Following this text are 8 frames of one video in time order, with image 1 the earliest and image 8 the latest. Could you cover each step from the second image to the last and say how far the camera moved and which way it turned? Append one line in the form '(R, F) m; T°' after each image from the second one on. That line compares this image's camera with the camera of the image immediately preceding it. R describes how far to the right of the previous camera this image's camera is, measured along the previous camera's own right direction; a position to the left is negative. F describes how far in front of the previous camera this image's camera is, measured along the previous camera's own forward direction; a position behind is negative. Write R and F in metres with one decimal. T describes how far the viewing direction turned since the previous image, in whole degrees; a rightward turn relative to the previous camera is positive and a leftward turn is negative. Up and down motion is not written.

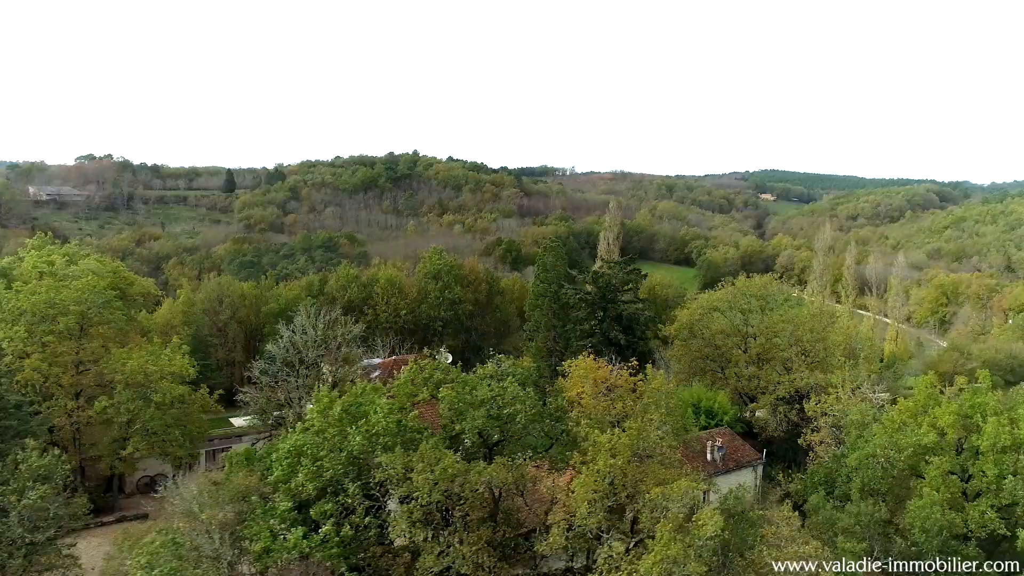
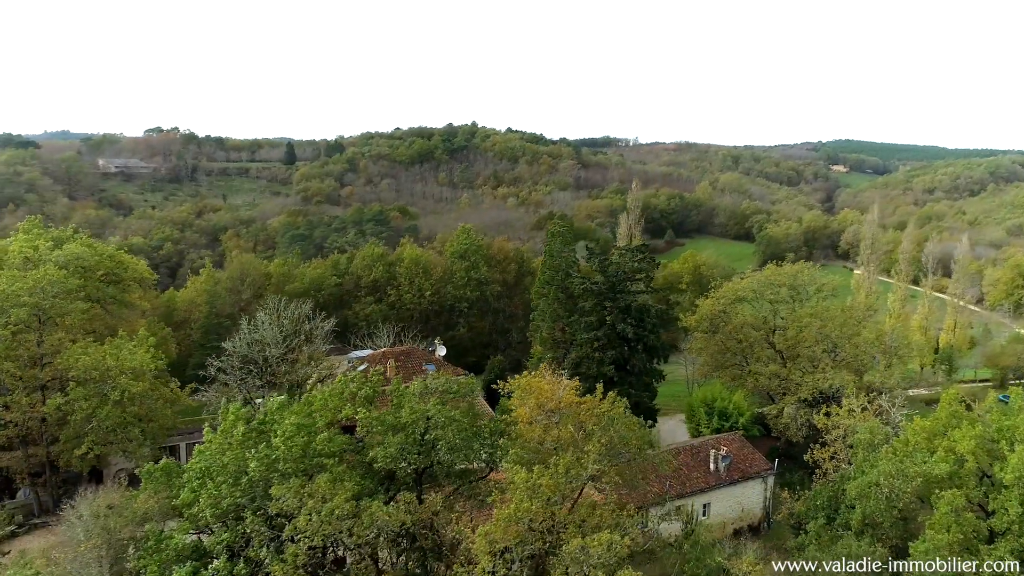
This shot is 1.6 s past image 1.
(+2.3, +2.0) m; -5°
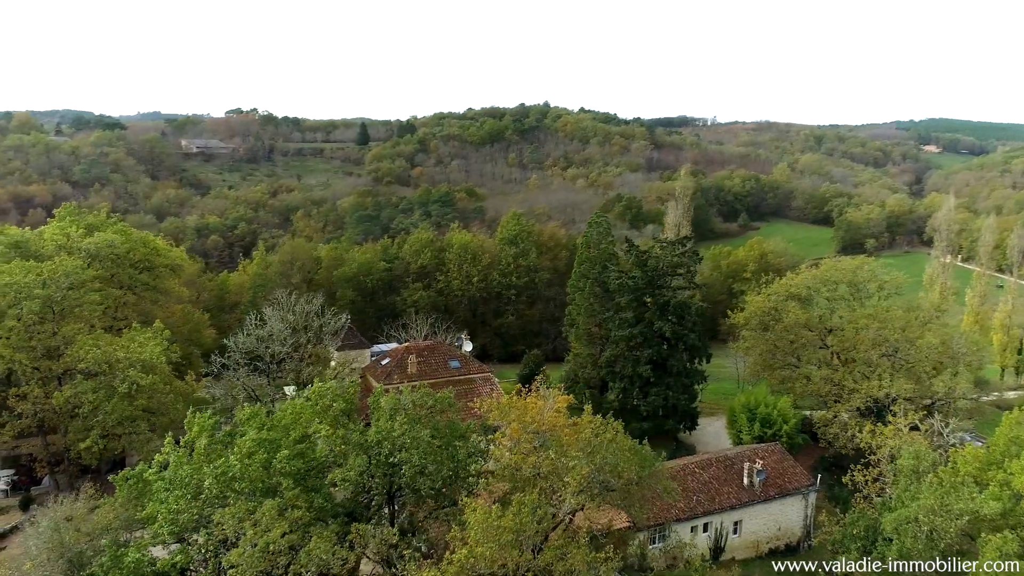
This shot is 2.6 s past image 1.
(+1.5, +1.4) m; -5°
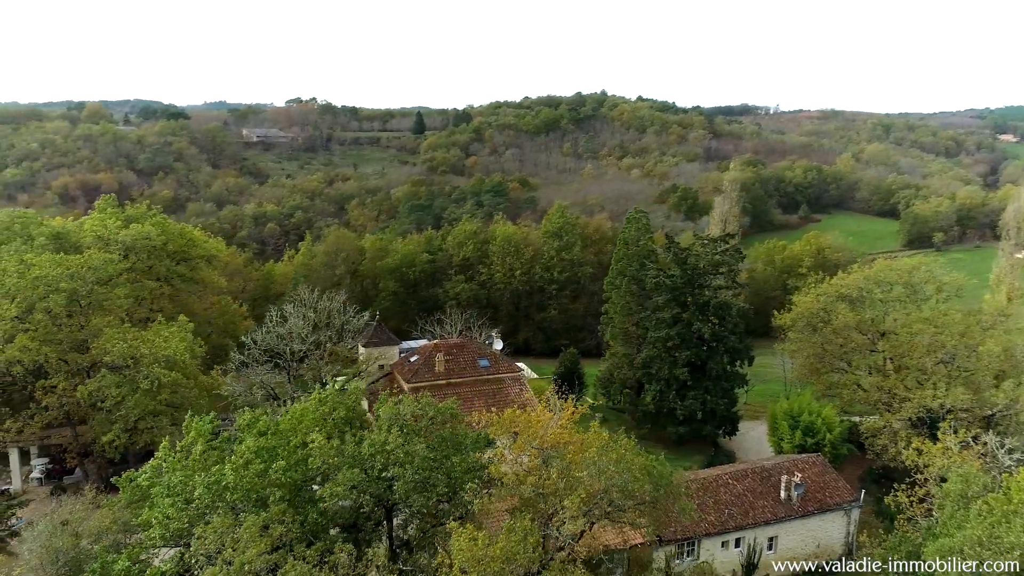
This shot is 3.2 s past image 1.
(+0.8, +0.8) m; -4°
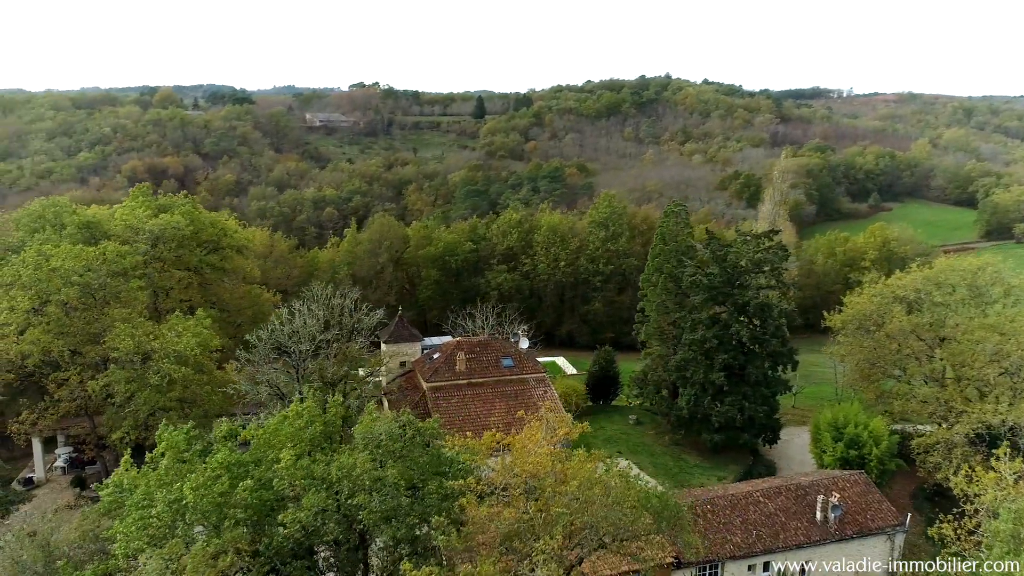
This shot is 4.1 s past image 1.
(+1.1, +1.2) m; -4°
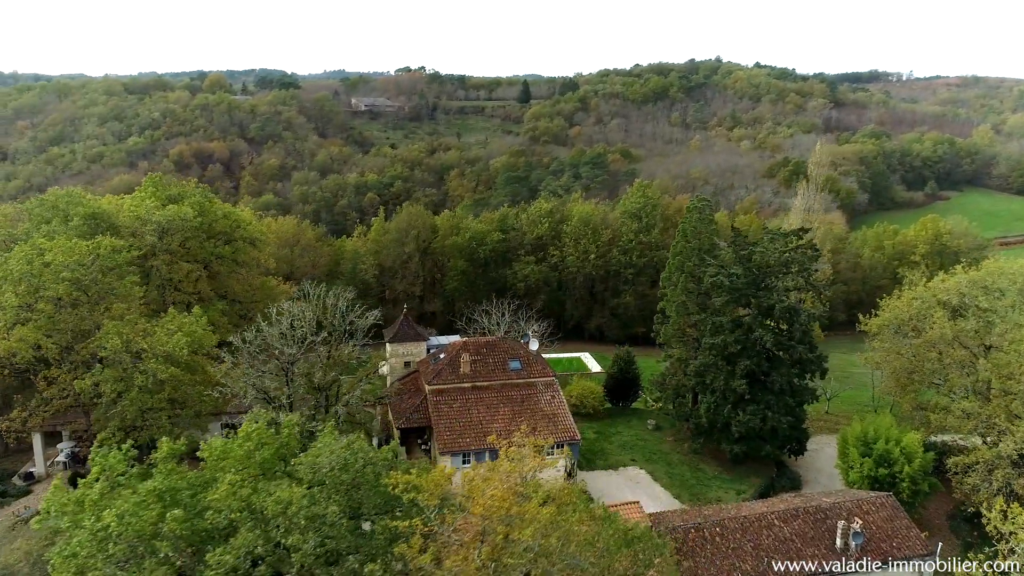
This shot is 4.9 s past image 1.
(+1.1, +1.2) m; -3°
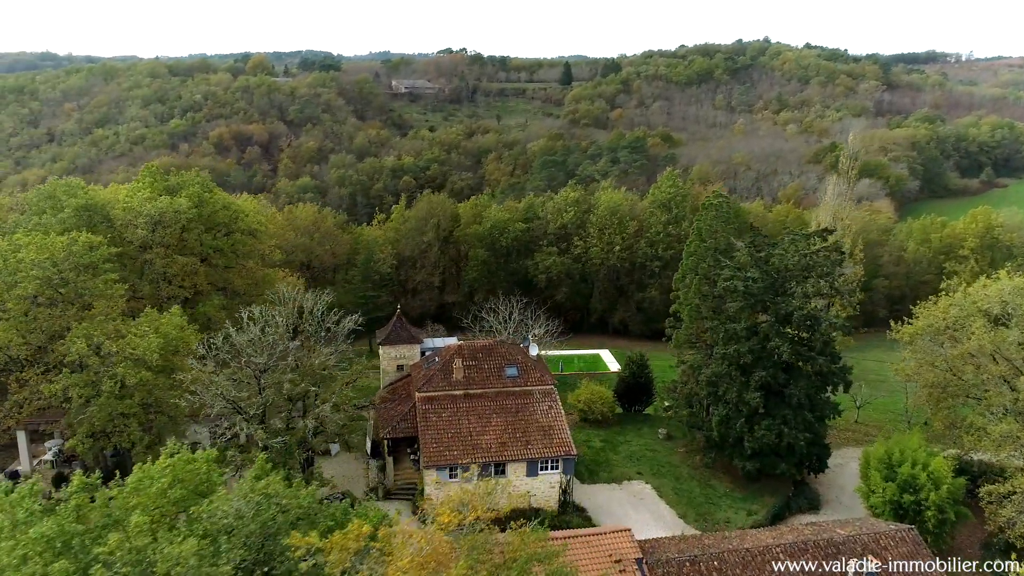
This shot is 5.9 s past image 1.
(+1.3, +1.5) m; -3°
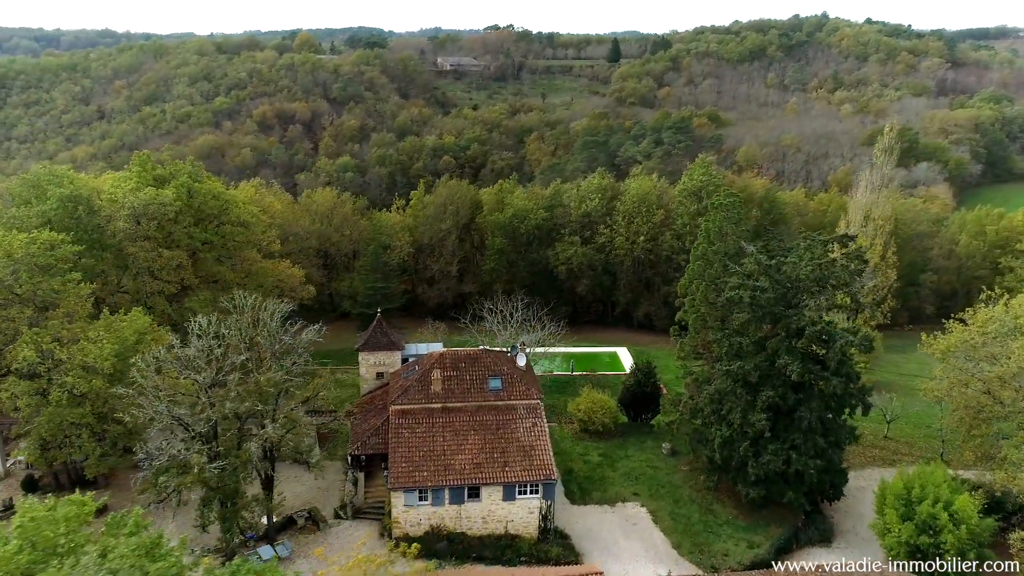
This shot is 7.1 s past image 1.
(+1.6, +1.7) m; -4°
